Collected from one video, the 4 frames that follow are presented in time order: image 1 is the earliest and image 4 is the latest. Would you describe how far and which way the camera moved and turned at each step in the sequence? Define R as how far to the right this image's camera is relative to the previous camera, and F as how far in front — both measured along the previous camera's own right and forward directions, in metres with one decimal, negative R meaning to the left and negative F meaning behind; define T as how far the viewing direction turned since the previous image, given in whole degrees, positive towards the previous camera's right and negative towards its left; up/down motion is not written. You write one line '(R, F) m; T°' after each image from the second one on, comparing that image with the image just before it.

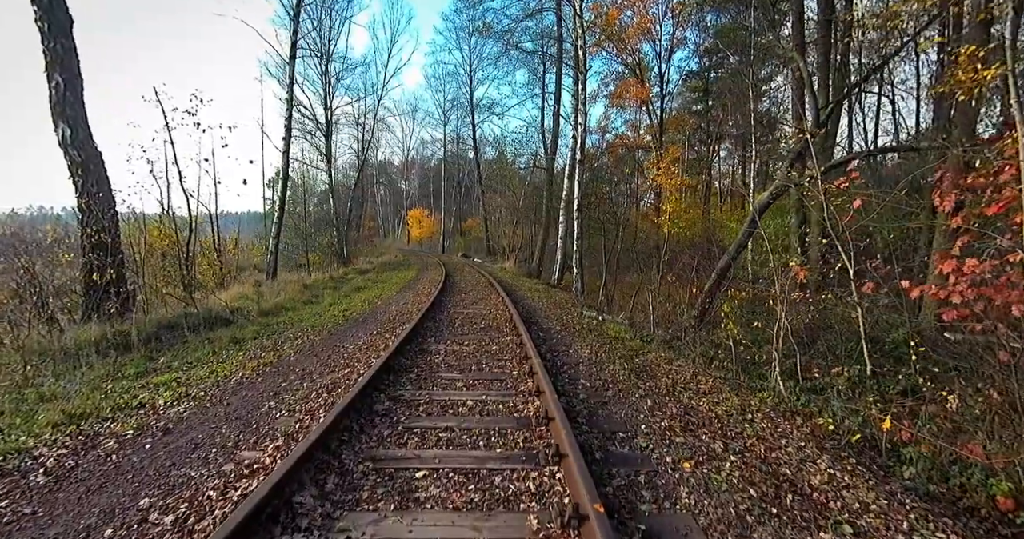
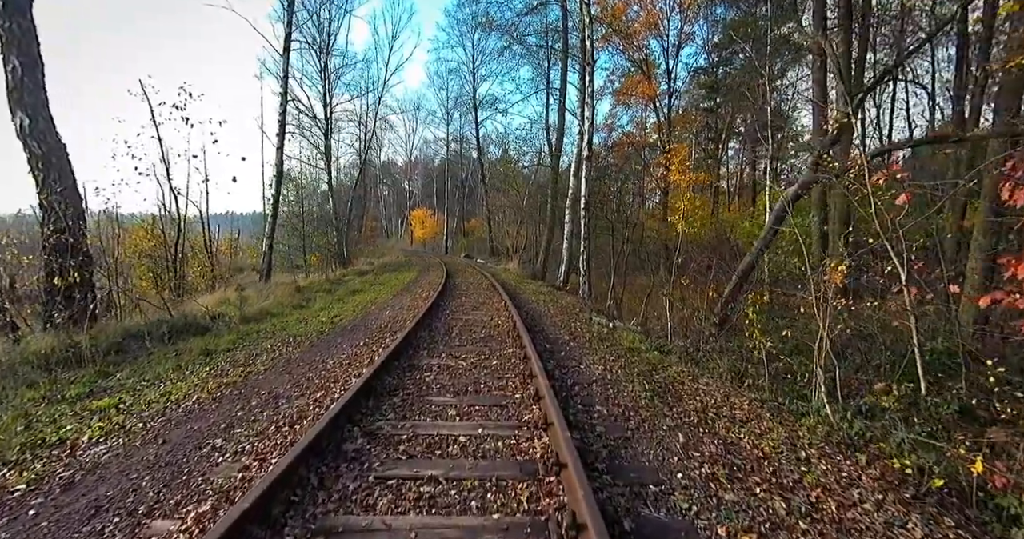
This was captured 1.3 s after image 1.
(0.0, +0.8) m; 0°
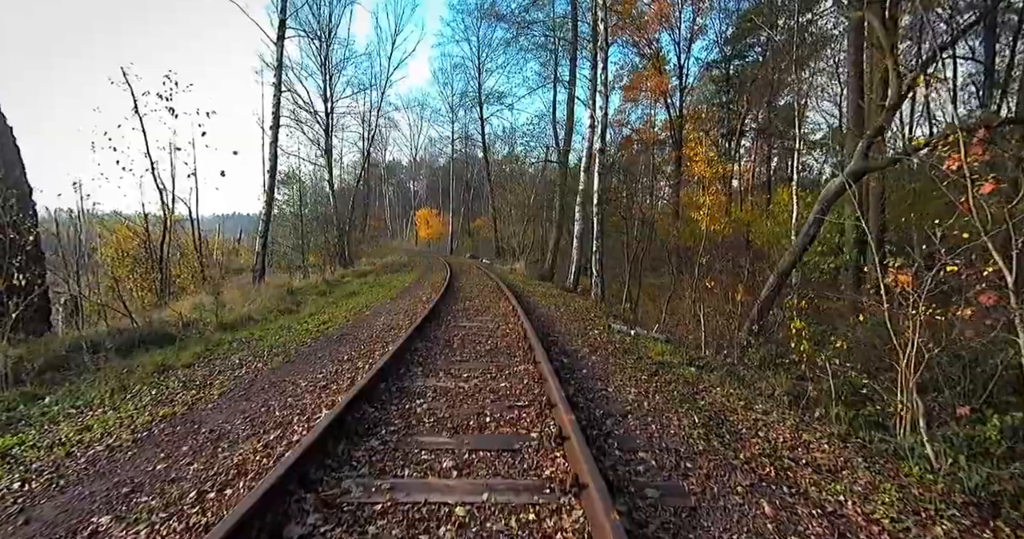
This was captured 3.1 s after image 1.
(-0.1, +1.1) m; -1°
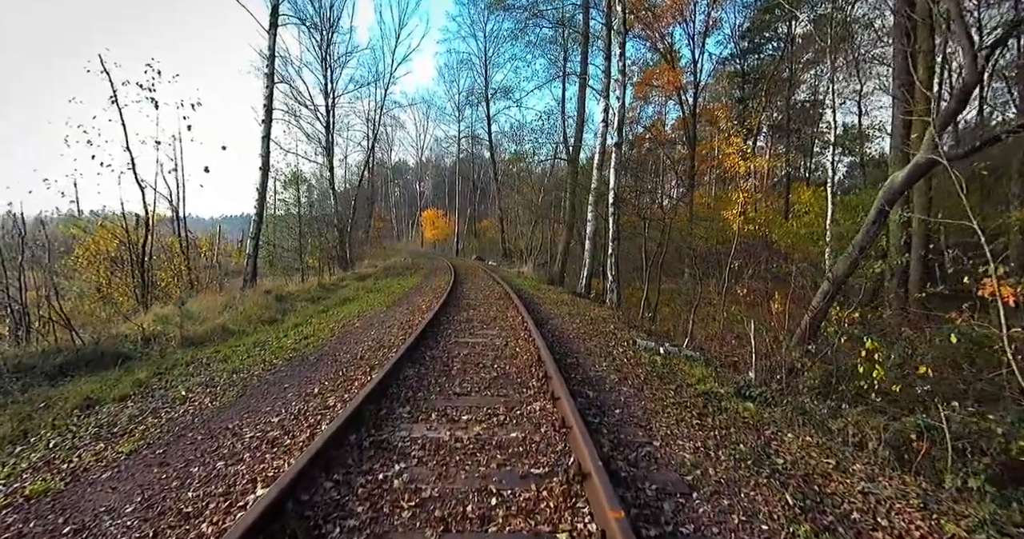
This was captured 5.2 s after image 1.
(-0.1, +1.2) m; -1°
